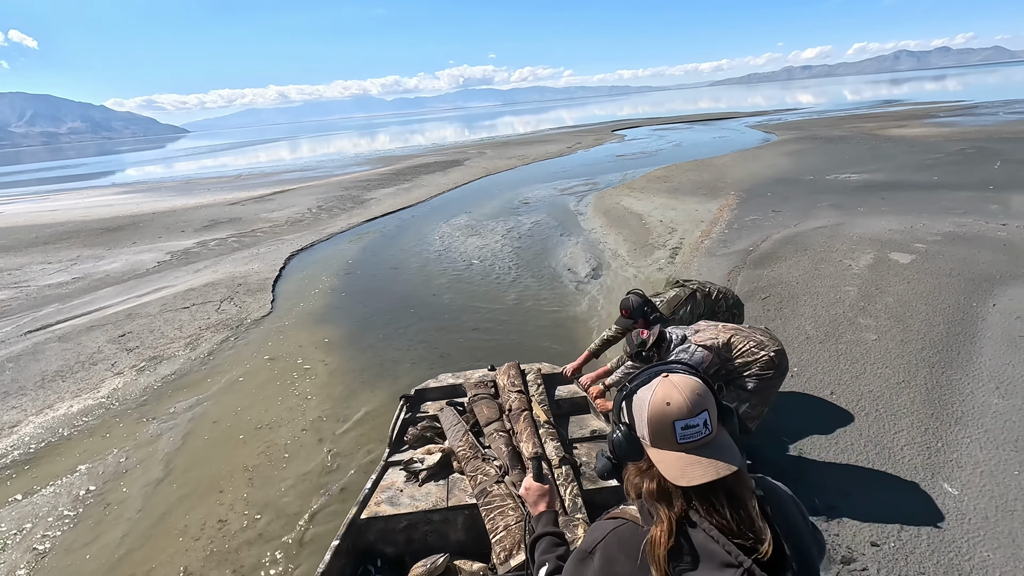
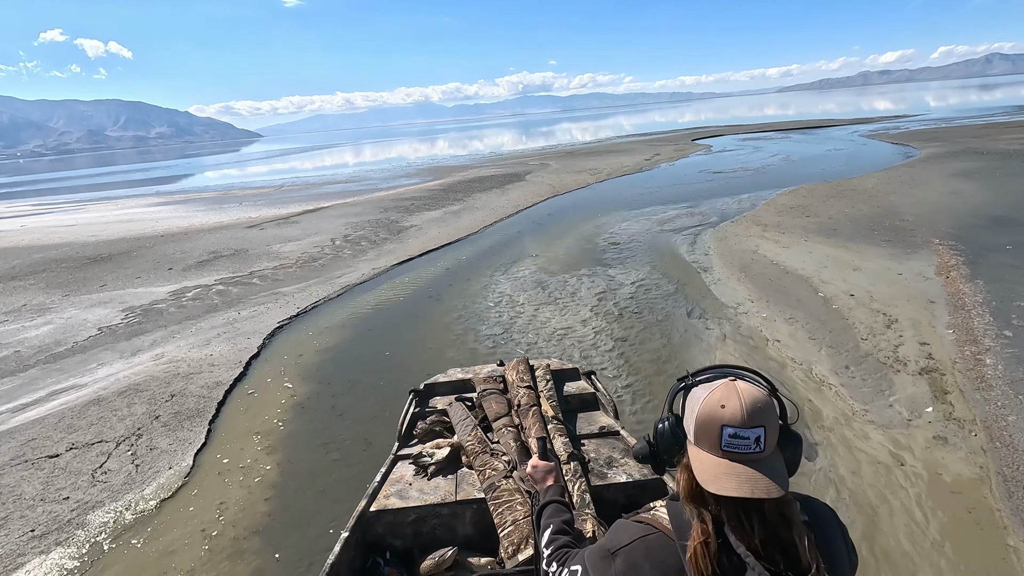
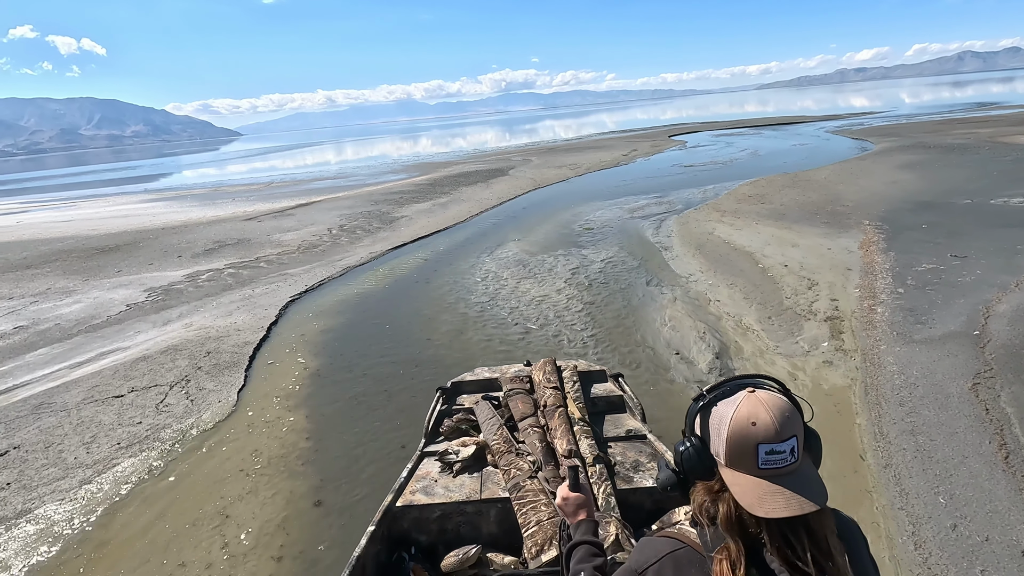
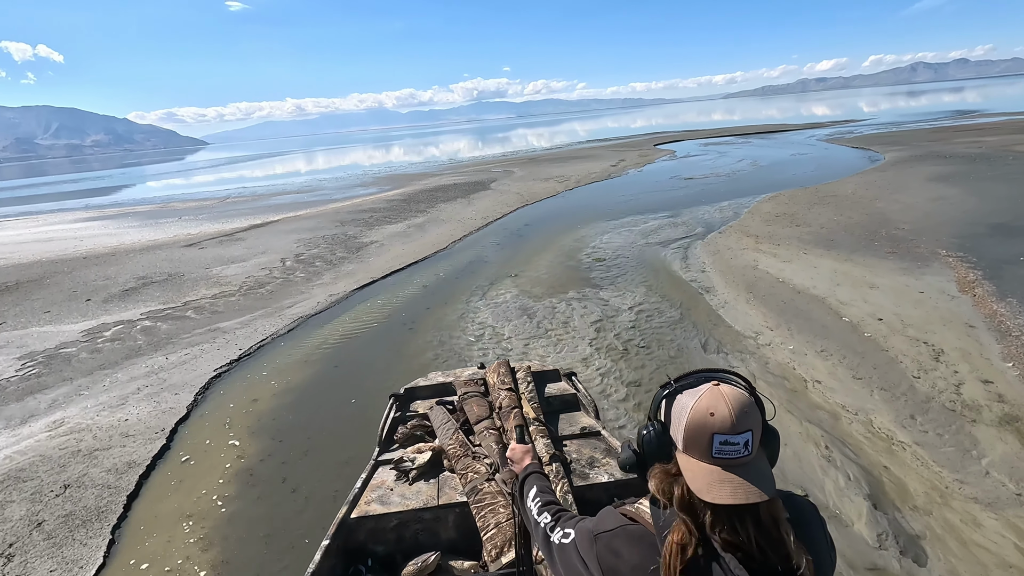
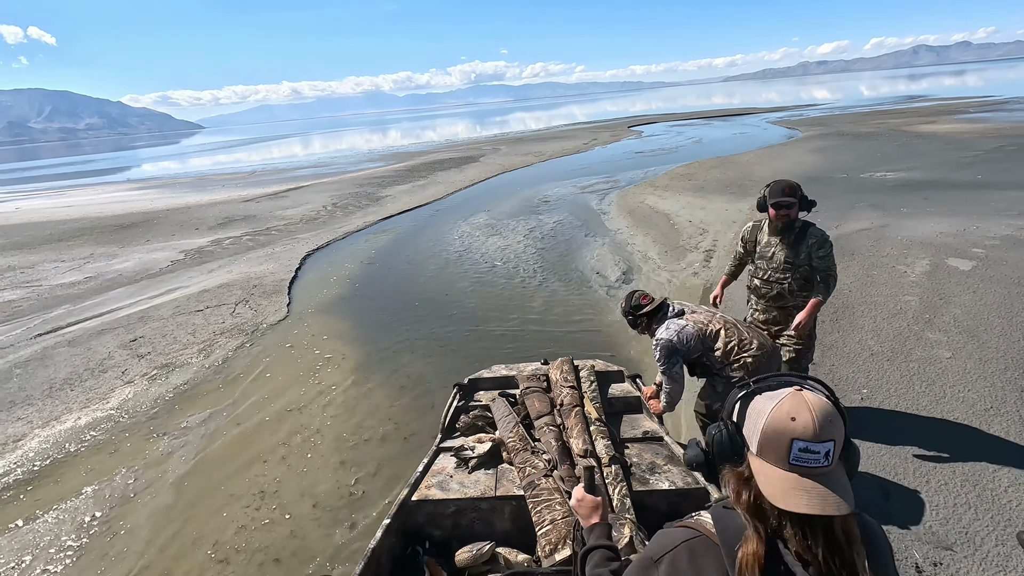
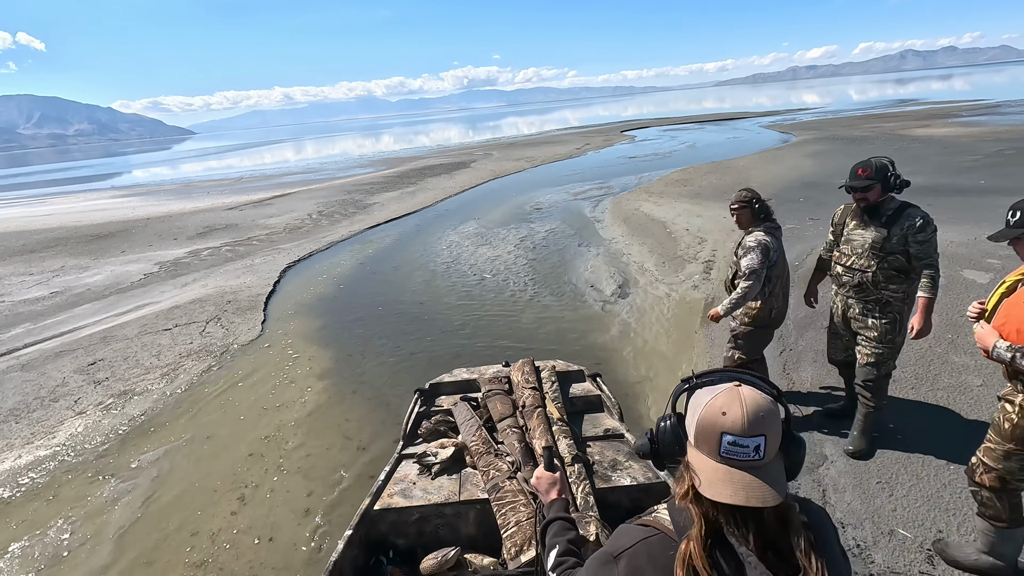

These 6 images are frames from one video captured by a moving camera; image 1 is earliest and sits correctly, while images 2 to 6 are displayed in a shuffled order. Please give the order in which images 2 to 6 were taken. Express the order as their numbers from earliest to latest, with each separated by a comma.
5, 6, 3, 2, 4
